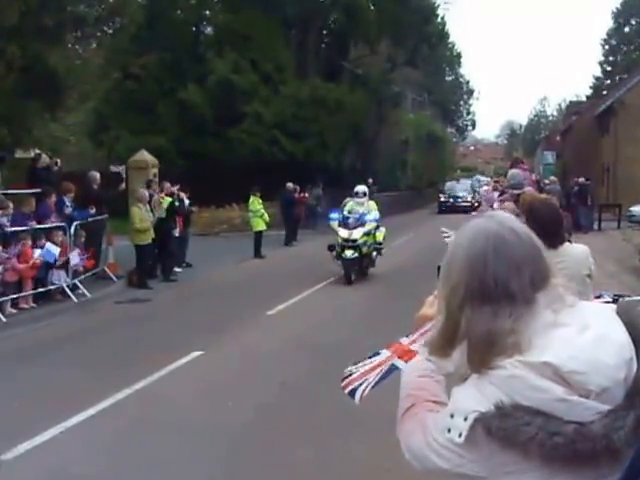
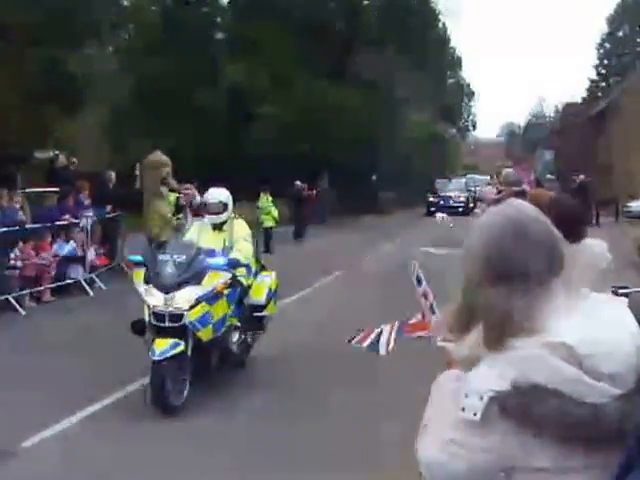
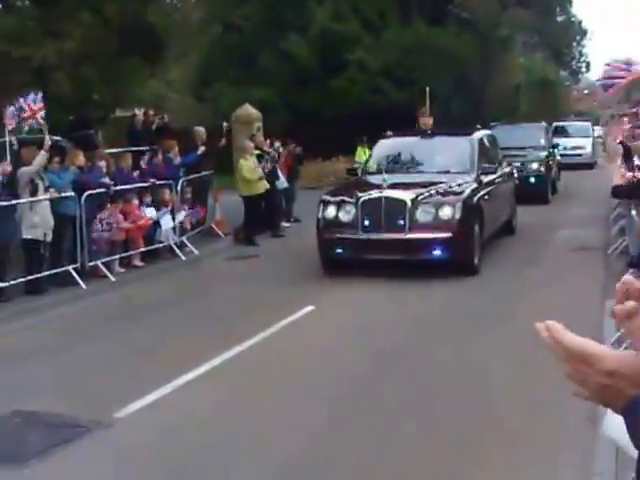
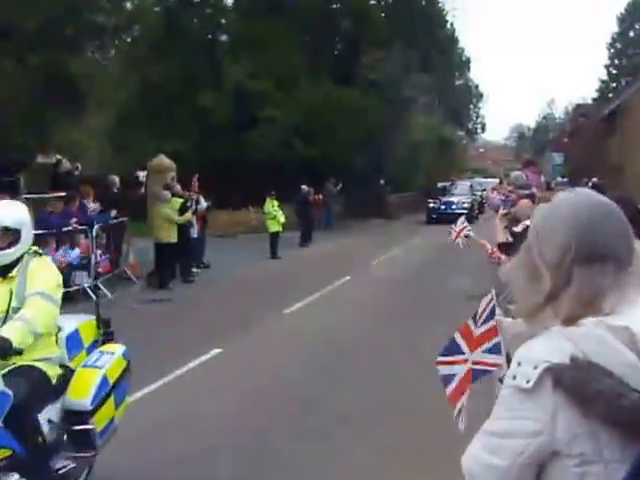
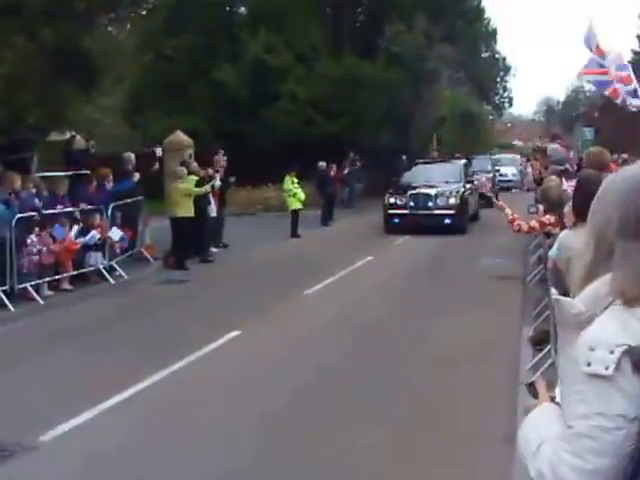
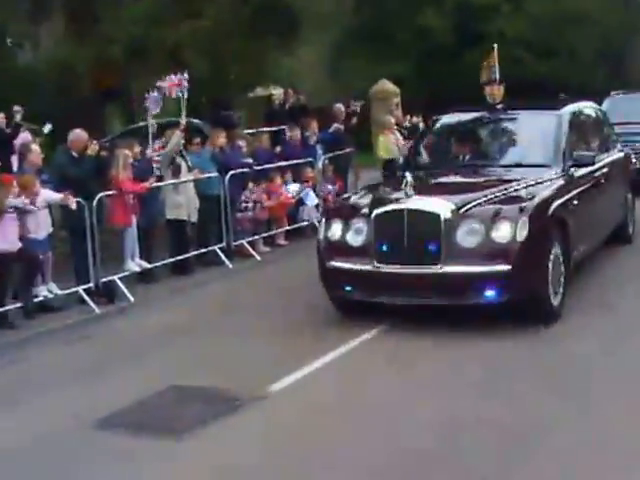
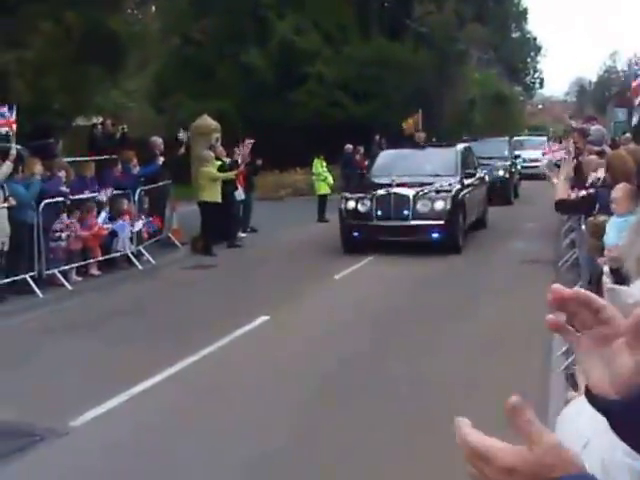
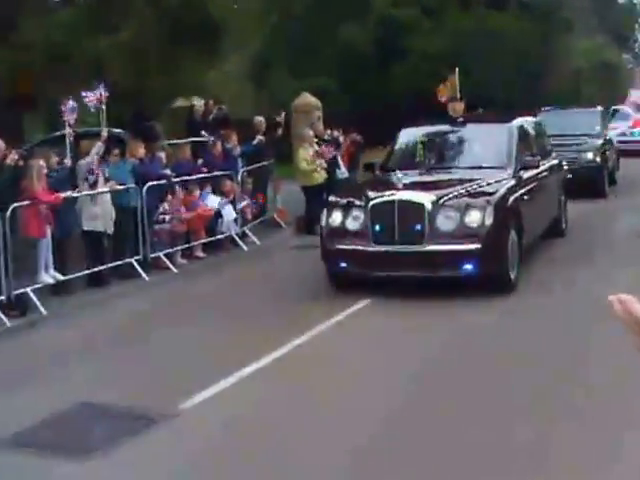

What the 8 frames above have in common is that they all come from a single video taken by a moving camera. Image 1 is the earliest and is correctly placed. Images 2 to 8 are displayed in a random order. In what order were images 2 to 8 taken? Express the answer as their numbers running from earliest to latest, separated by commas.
2, 4, 5, 7, 3, 8, 6
